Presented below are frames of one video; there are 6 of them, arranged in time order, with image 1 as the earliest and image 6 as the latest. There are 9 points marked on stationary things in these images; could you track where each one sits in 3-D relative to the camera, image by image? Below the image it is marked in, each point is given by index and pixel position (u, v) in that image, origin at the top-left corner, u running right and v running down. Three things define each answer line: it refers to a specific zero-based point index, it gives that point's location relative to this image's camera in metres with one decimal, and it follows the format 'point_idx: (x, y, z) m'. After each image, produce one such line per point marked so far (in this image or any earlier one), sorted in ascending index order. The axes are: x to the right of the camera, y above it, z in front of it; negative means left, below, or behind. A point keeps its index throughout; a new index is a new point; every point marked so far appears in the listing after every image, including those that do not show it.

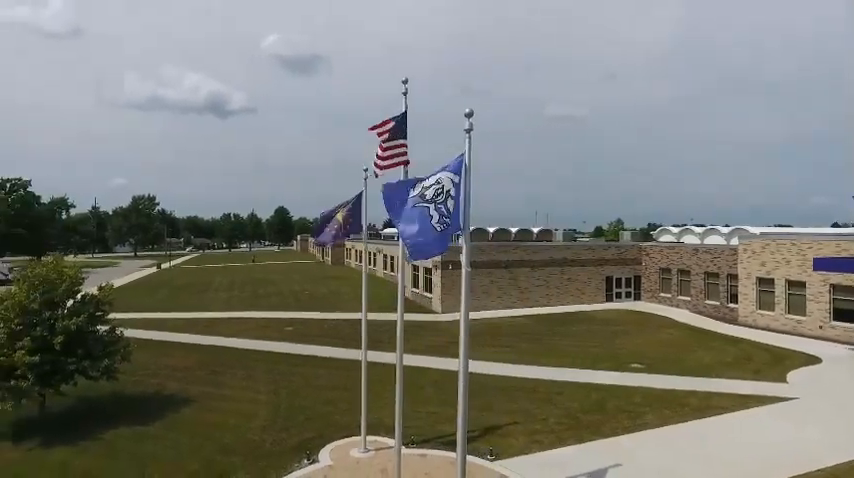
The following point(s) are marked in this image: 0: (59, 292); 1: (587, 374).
0: (-10.0, -1.4, +14.4) m
1: (+5.5, -4.6, +18.1) m
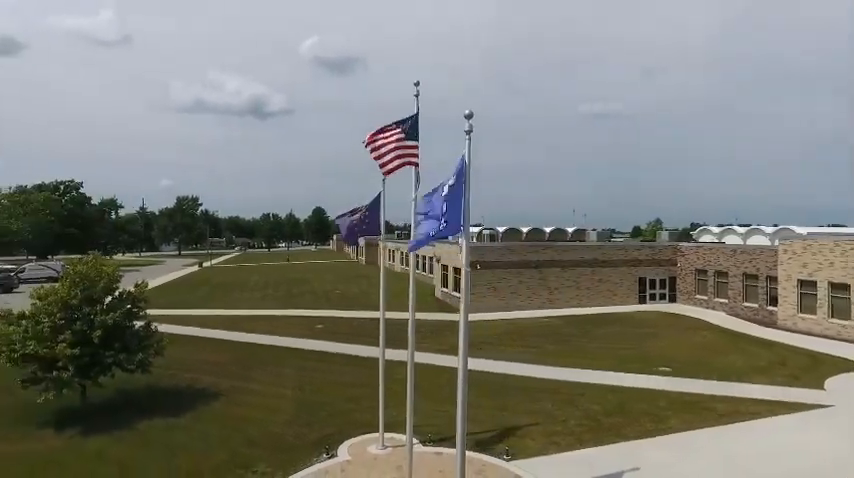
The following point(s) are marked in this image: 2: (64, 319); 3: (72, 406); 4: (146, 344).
0: (-9.5, -1.4, +15.2) m
1: (+6.3, -4.6, +17.8) m
2: (-10.1, -2.2, +14.7) m
3: (-10.5, -4.9, +15.6) m
4: (-8.5, -3.2, +15.9) m
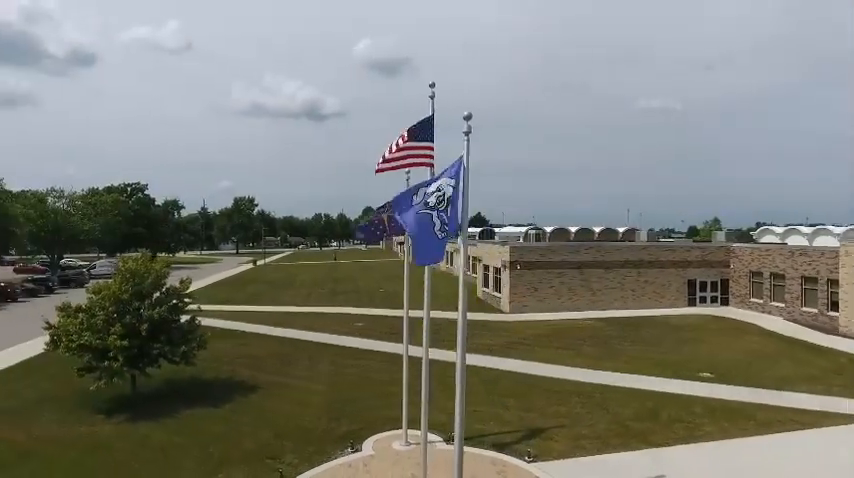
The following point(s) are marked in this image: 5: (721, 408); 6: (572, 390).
0: (-8.6, -1.4, +16.2) m
1: (+7.3, -4.7, +17.3) m
2: (-9.3, -2.2, +15.7) m
3: (-9.7, -4.9, +16.7) m
4: (-7.6, -3.1, +16.8) m
5: (+8.1, -4.6, +14.5) m
6: (+4.6, -4.8, +16.8) m
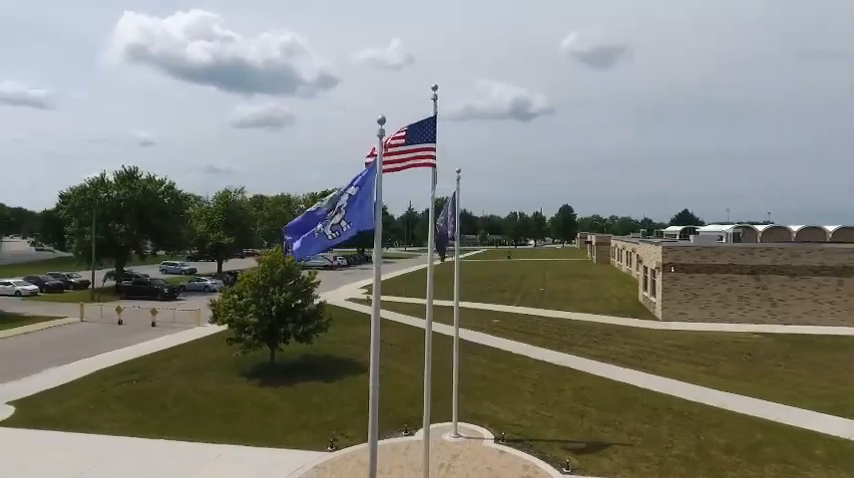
0: (-5.5, -1.3, +19.4) m
1: (+9.6, -4.7, +14.3) m
2: (-6.3, -2.1, +19.2) m
3: (-6.3, -4.8, +20.3) m
4: (-4.3, -3.0, +19.6) m
5: (+9.3, -4.6, +11.4) m
6: (+6.9, -4.7, +14.9) m
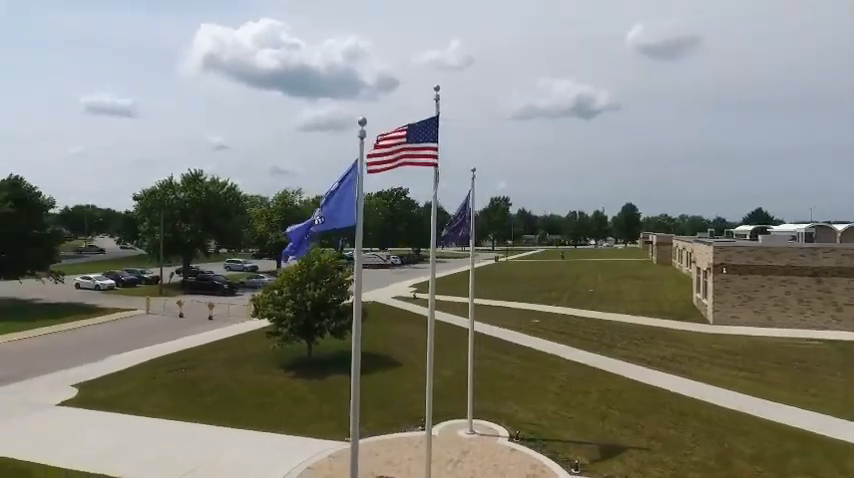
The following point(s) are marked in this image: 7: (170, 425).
0: (-4.4, -1.2, +20.2) m
1: (+10.0, -4.6, +13.4) m
2: (-5.2, -2.0, +20.1) m
3: (-5.1, -4.7, +21.1) m
4: (-3.2, -2.9, +20.2) m
5: (+9.4, -4.6, +10.5) m
6: (+7.4, -4.7, +14.2) m
7: (-7.2, -5.2, +14.7) m
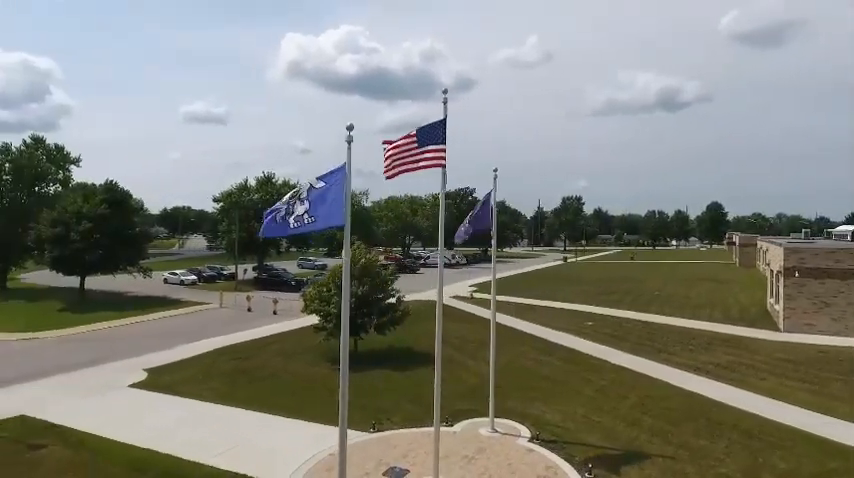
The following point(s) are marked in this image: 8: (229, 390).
0: (-2.8, -1.2, +21.0) m
1: (+10.5, -4.6, +12.2) m
2: (-3.6, -2.0, +21.1) m
3: (-3.3, -4.7, +22.0) m
4: (-1.6, -2.9, +20.8) m
5: (+9.4, -4.6, +9.5) m
6: (+8.1, -4.7, +13.4) m
7: (-6.3, -5.1, +15.9) m
8: (-6.8, -5.2, +18.1) m
